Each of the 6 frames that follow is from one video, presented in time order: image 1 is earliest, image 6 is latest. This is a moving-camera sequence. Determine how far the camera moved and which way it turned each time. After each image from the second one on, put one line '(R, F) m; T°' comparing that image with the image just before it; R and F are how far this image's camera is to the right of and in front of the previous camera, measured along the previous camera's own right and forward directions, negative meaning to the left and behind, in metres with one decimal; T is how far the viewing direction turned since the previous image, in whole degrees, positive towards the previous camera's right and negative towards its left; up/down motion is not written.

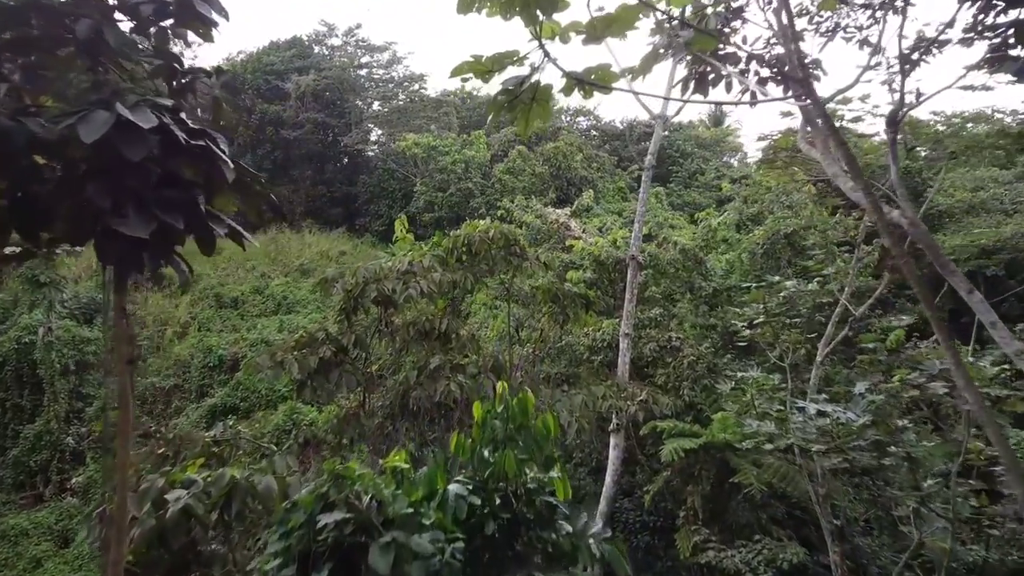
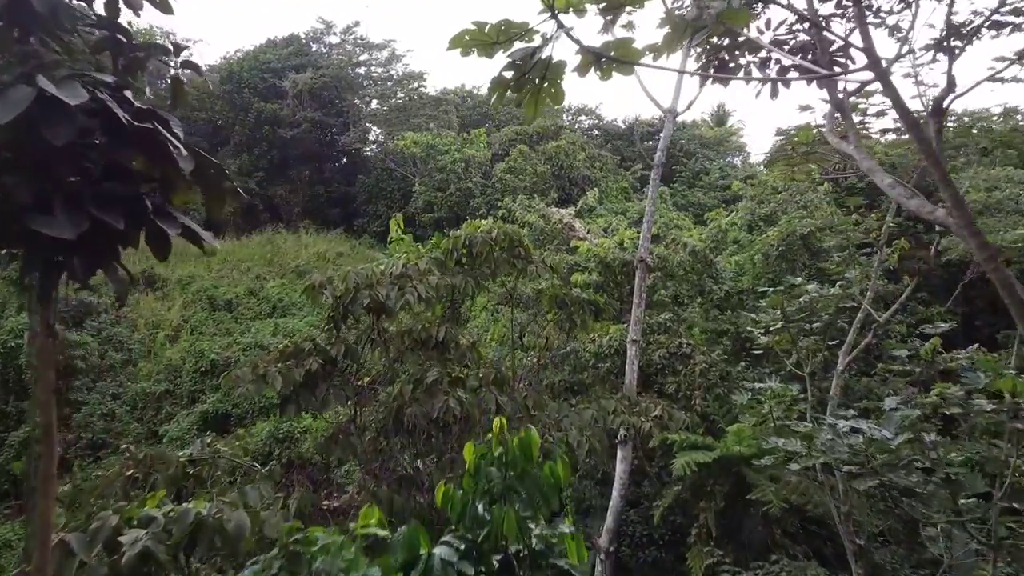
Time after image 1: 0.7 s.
(0.0, +0.3) m; 0°
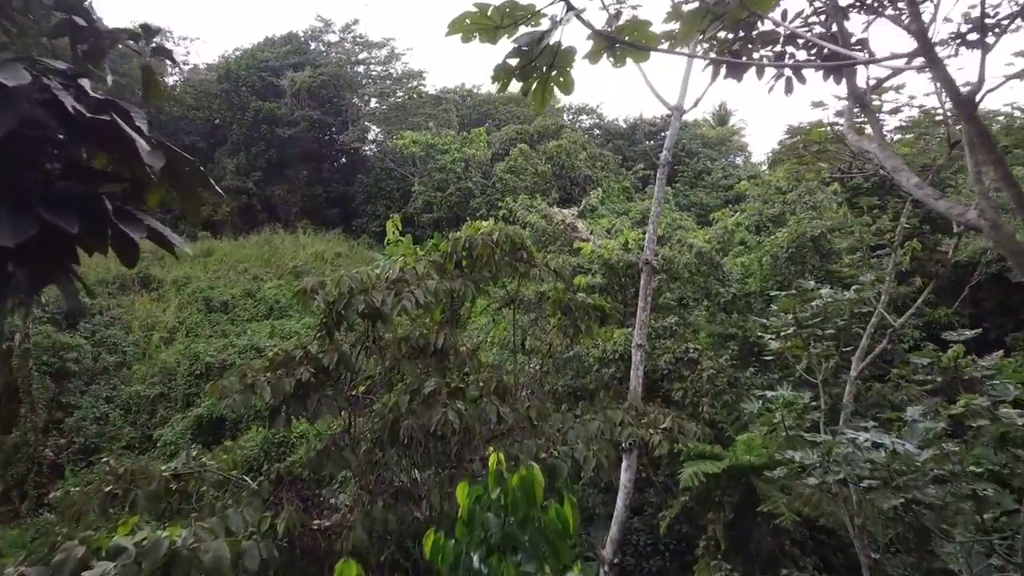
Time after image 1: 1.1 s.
(0.0, +0.2) m; 0°
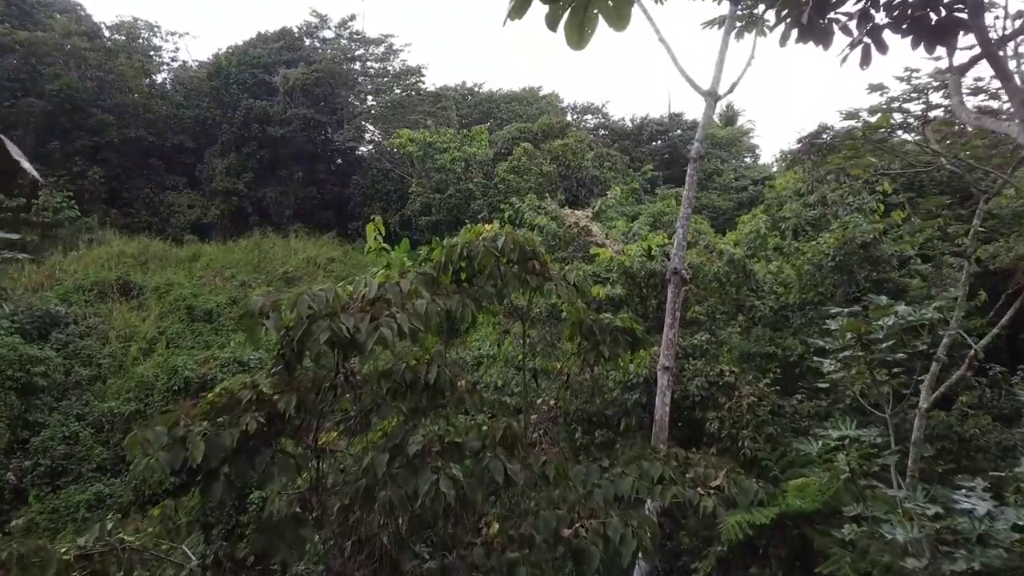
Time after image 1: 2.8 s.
(0.0, +0.7) m; 0°
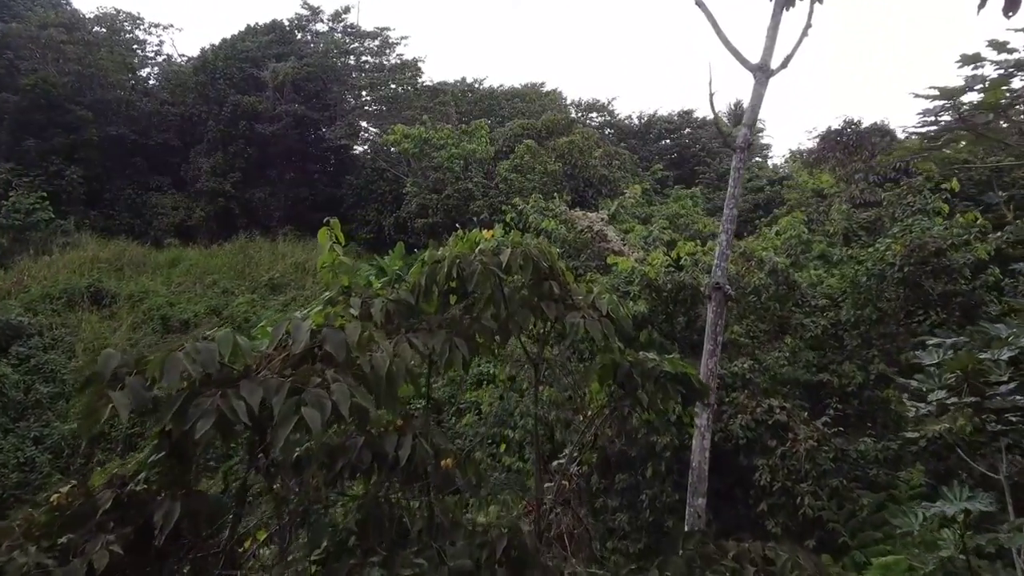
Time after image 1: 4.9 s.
(0.0, +0.8) m; 0°
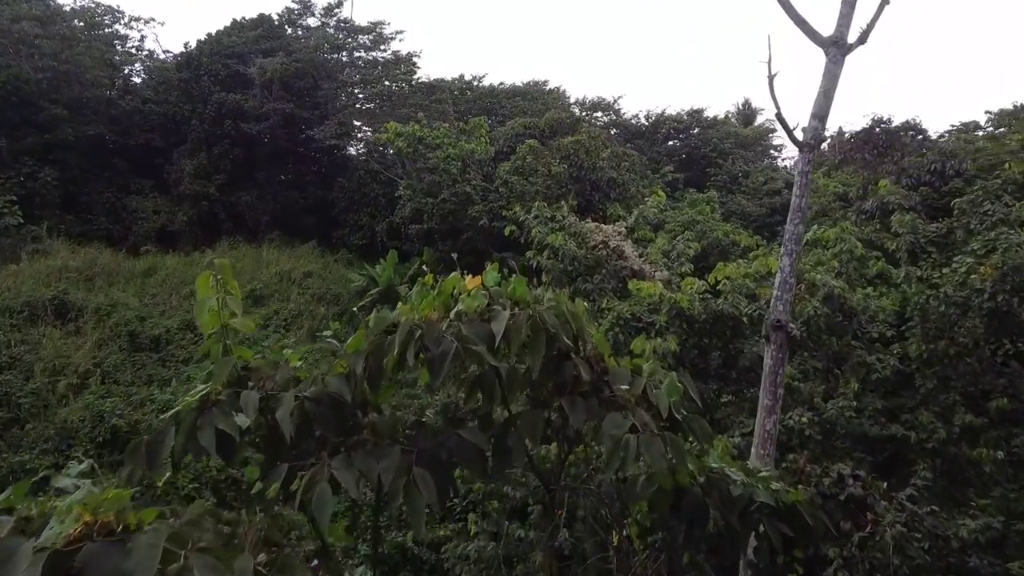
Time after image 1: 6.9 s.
(0.0, +0.8) m; 0°
